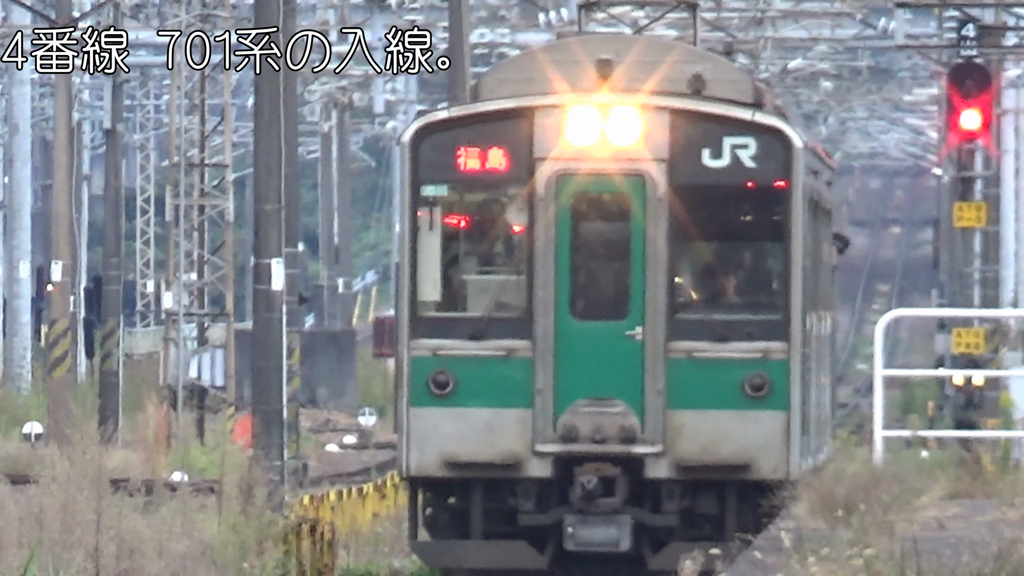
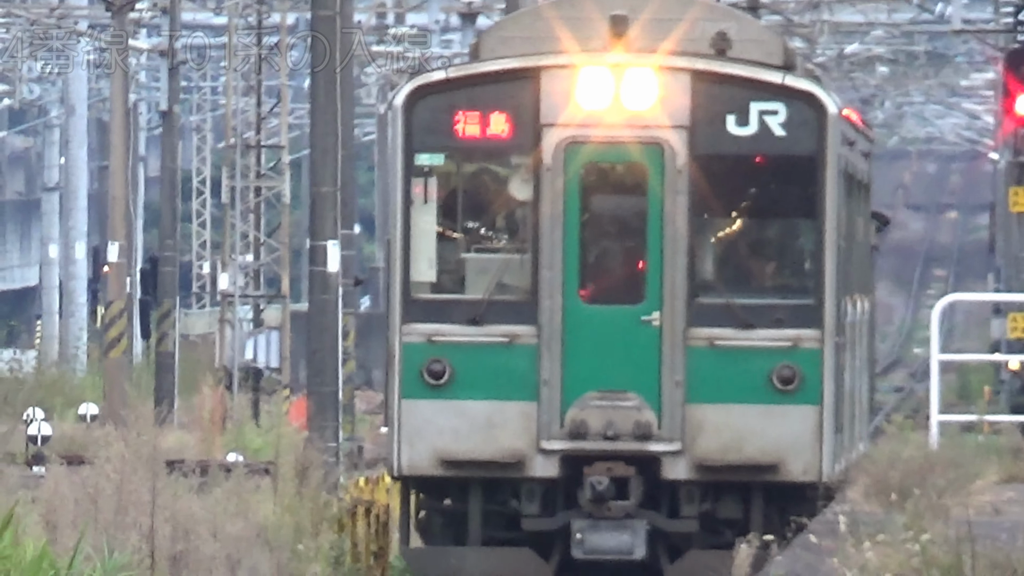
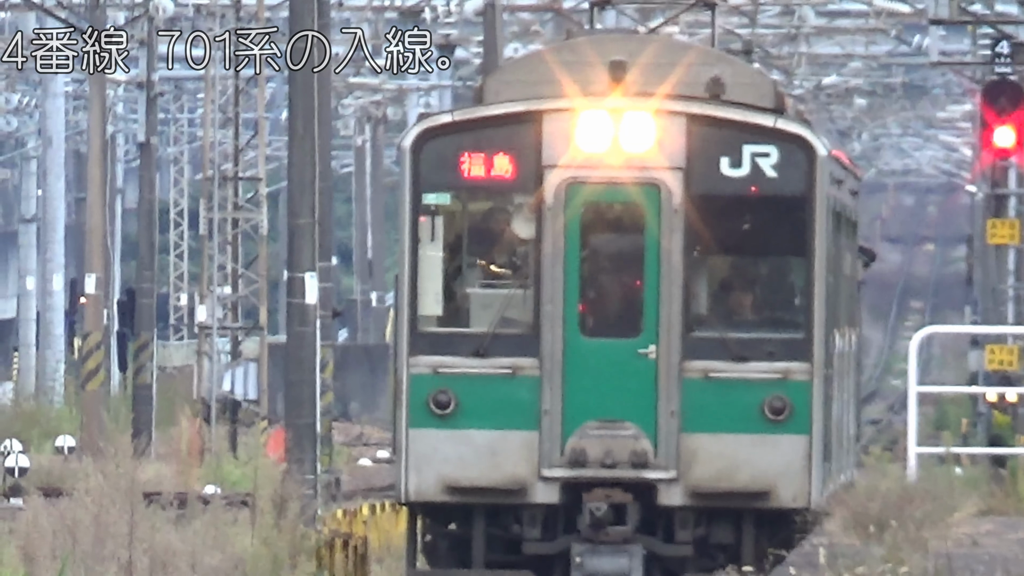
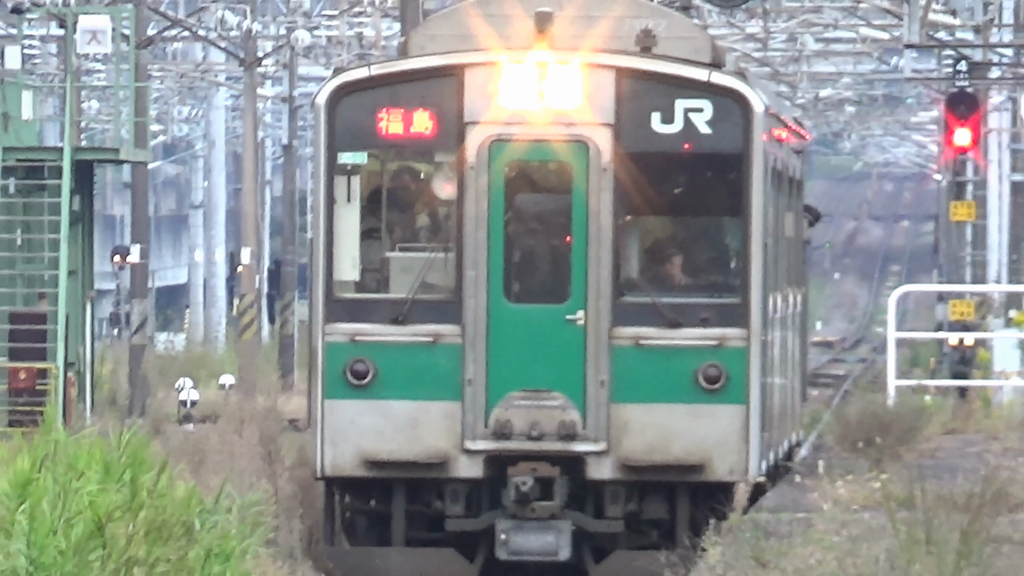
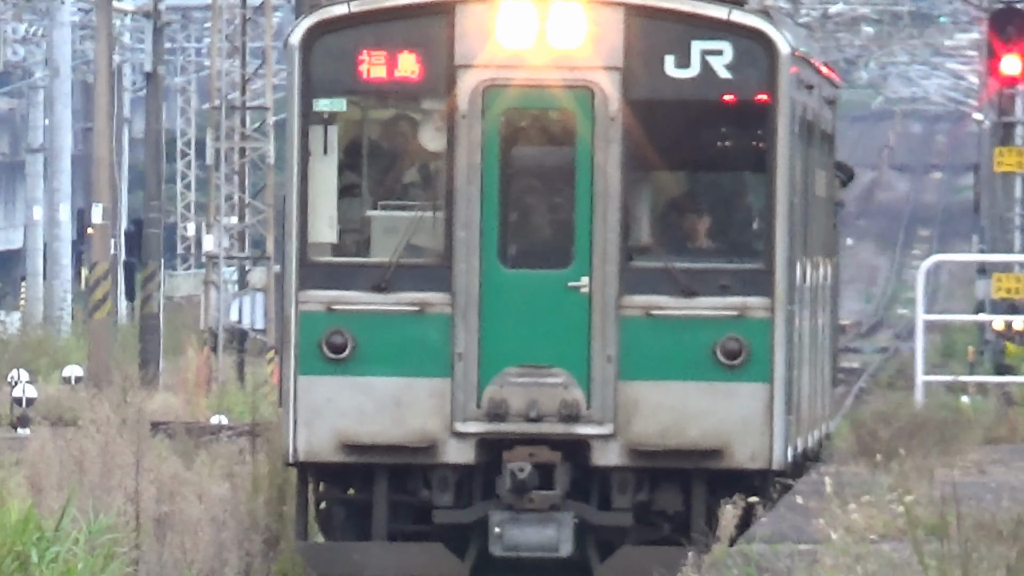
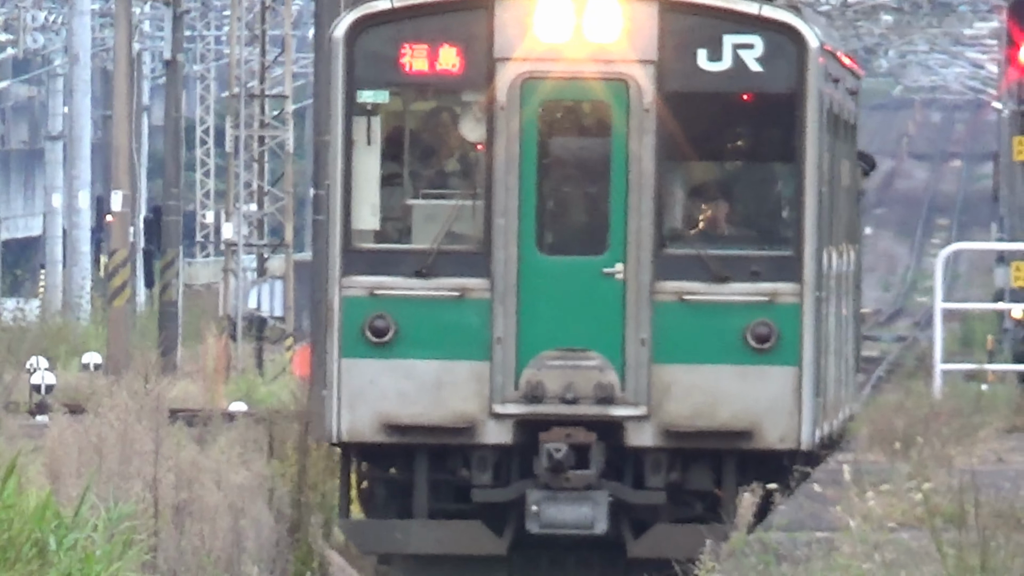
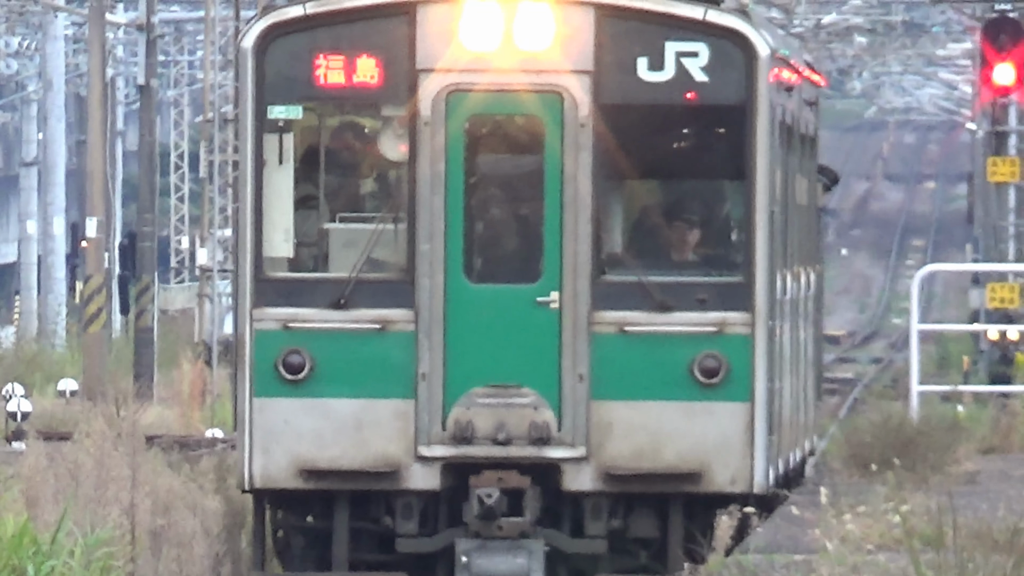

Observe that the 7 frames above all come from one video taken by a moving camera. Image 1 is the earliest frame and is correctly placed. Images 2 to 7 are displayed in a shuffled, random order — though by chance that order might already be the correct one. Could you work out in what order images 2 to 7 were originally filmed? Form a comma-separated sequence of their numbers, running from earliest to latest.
3, 2, 6, 5, 7, 4
